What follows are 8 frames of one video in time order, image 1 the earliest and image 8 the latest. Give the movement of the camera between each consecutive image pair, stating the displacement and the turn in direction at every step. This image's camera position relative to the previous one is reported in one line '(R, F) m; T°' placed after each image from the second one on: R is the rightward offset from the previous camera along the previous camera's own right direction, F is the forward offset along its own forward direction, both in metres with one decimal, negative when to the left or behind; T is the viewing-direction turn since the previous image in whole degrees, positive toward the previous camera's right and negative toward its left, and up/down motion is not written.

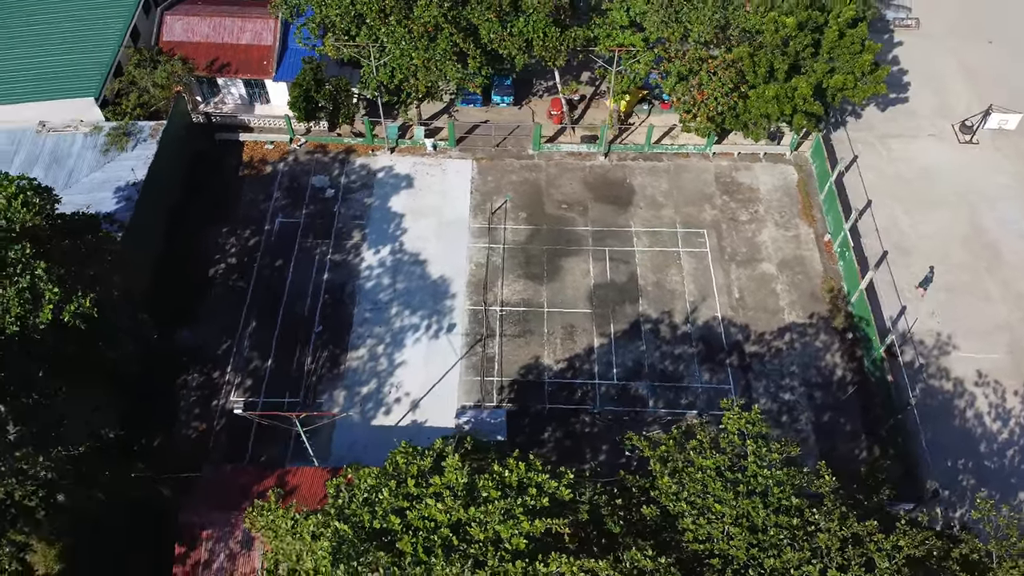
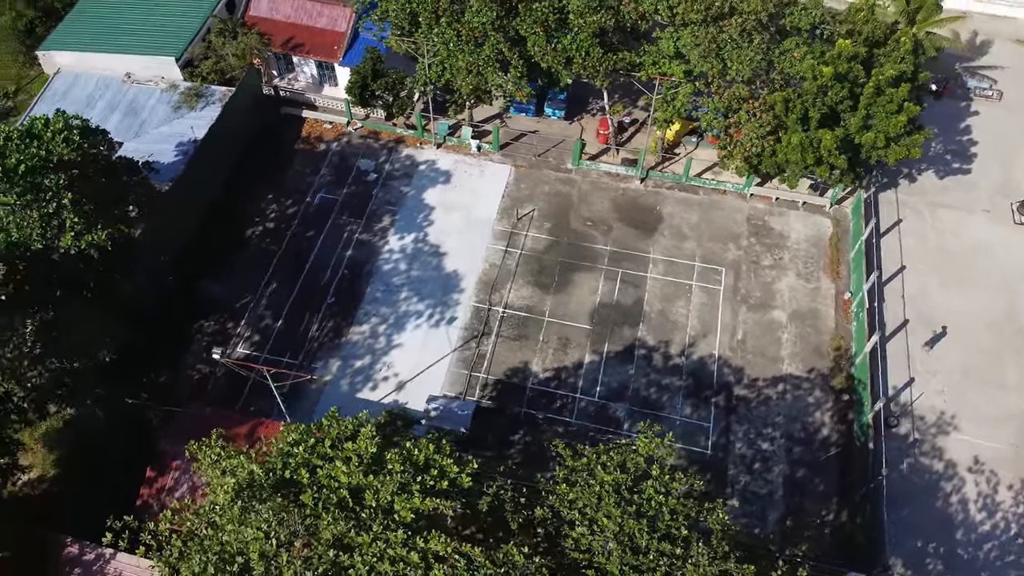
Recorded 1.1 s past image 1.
(+2.9, -0.5) m; -7°
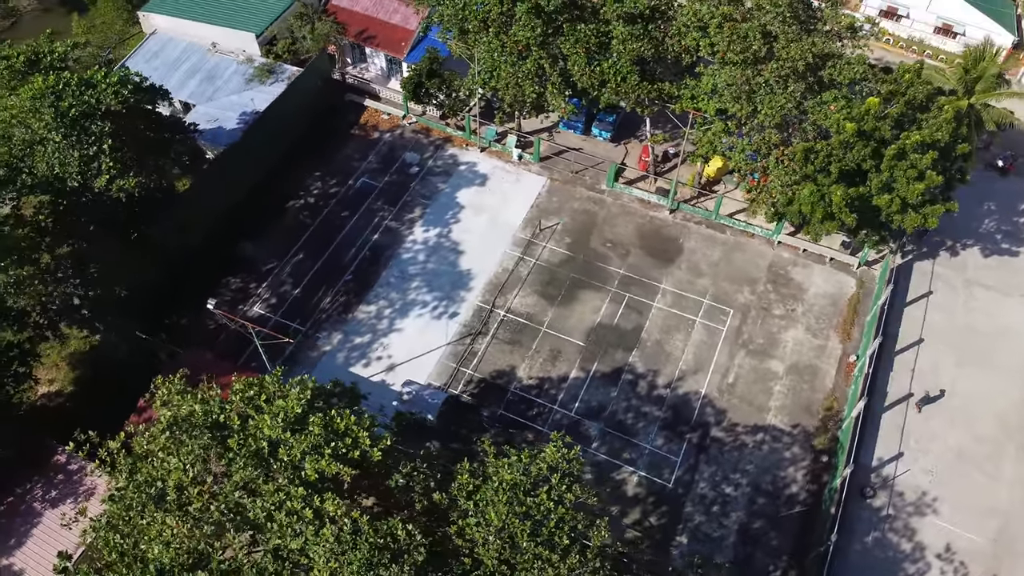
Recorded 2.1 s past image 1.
(+3.1, -0.6) m; -7°
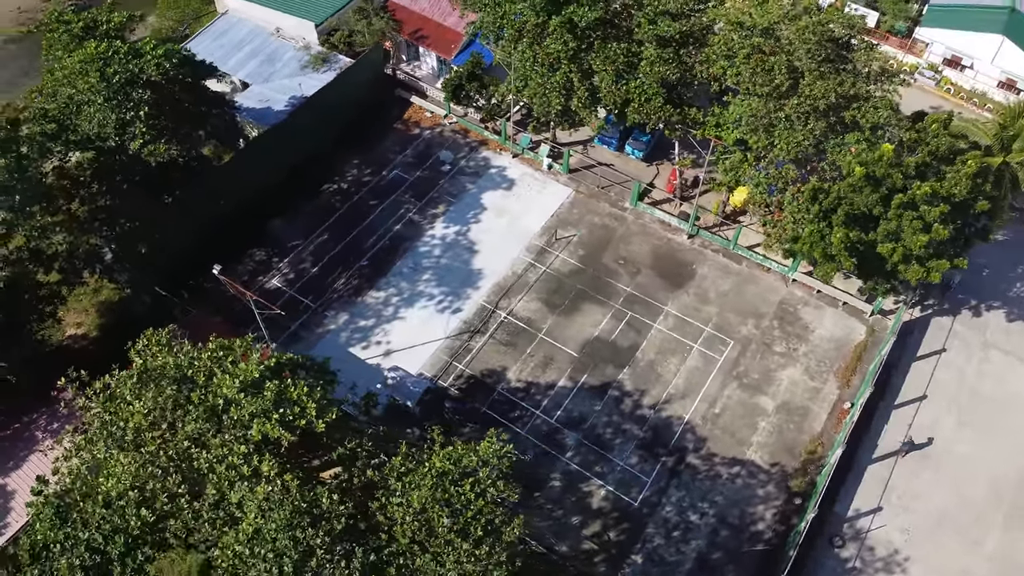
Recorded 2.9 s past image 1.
(+2.4, -0.5) m; -6°
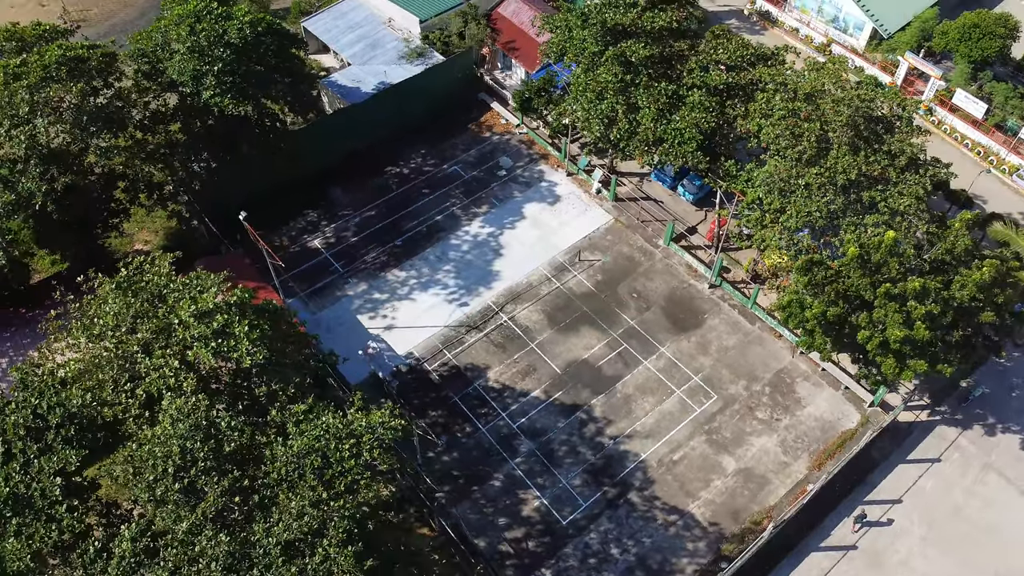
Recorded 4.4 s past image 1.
(+4.8, -0.7) m; -10°
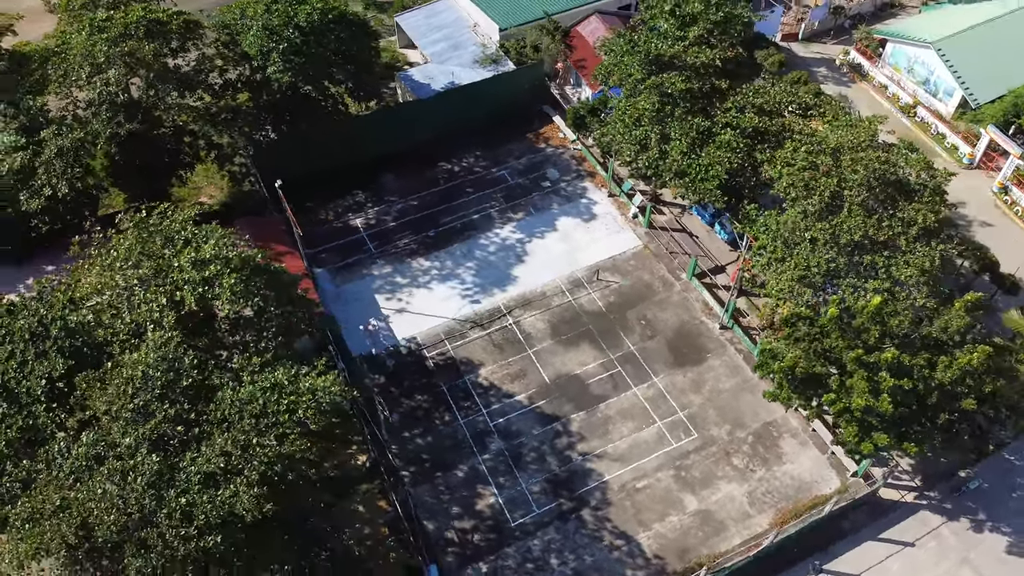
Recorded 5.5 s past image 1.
(+3.7, -0.6) m; -8°
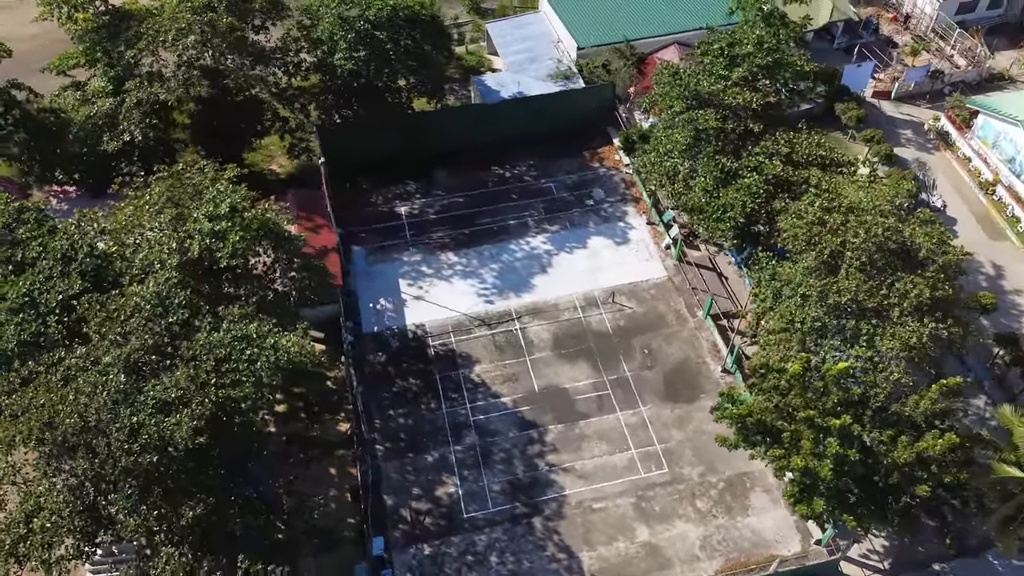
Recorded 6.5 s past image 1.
(+3.9, -0.6) m; -8°
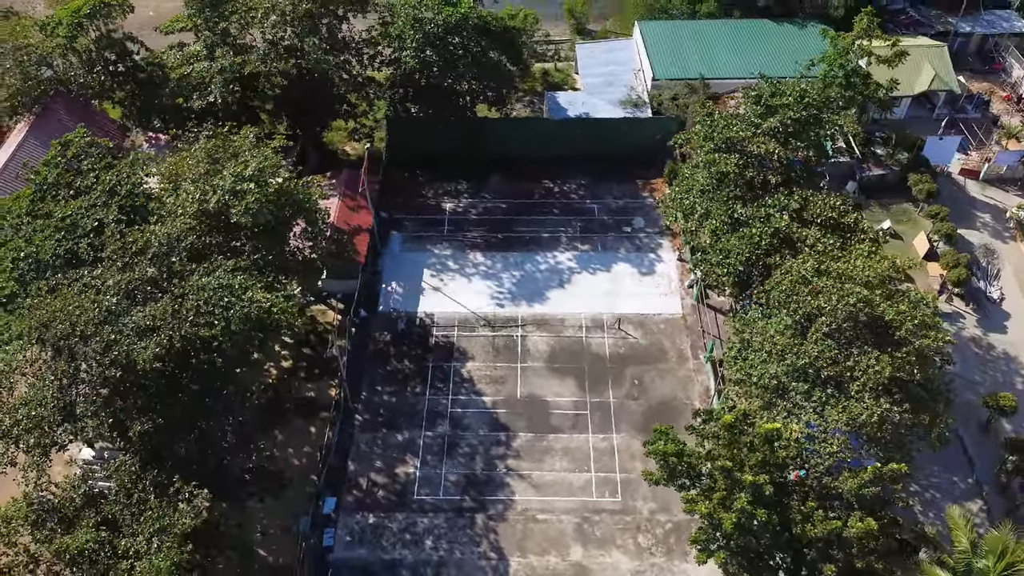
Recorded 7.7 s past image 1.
(+4.6, -0.6) m; -9°
